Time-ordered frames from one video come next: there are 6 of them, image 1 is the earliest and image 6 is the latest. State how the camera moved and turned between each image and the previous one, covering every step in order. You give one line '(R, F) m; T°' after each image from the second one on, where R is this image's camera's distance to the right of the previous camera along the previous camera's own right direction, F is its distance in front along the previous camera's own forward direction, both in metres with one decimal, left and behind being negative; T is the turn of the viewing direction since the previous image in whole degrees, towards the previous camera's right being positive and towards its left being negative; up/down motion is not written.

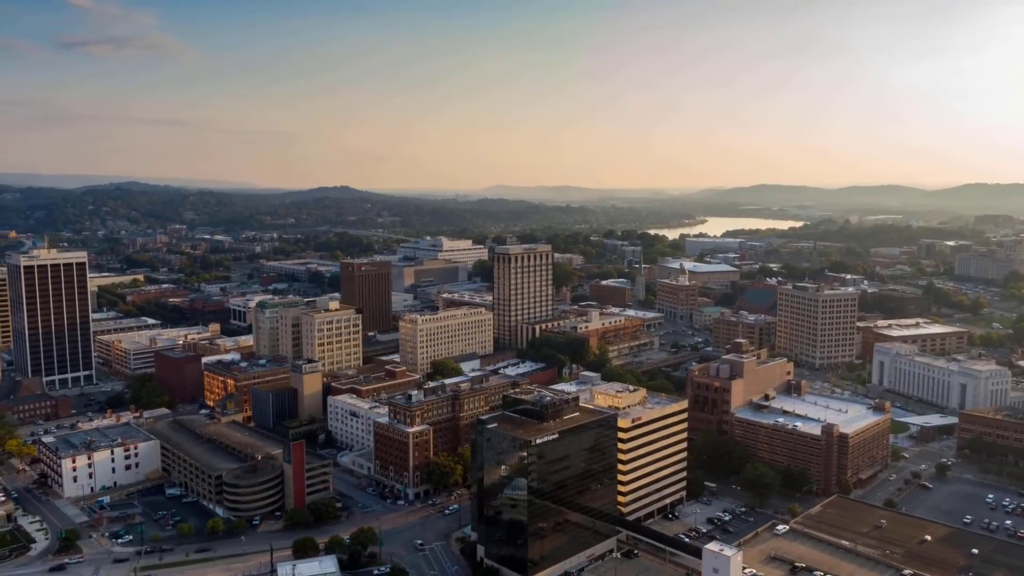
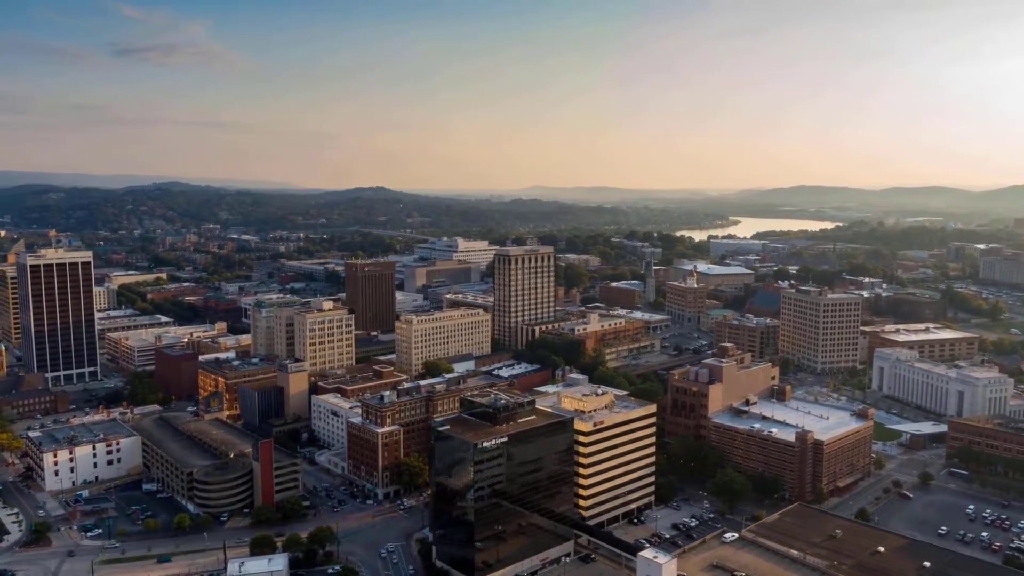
(+3.7, +0.2) m; -3°
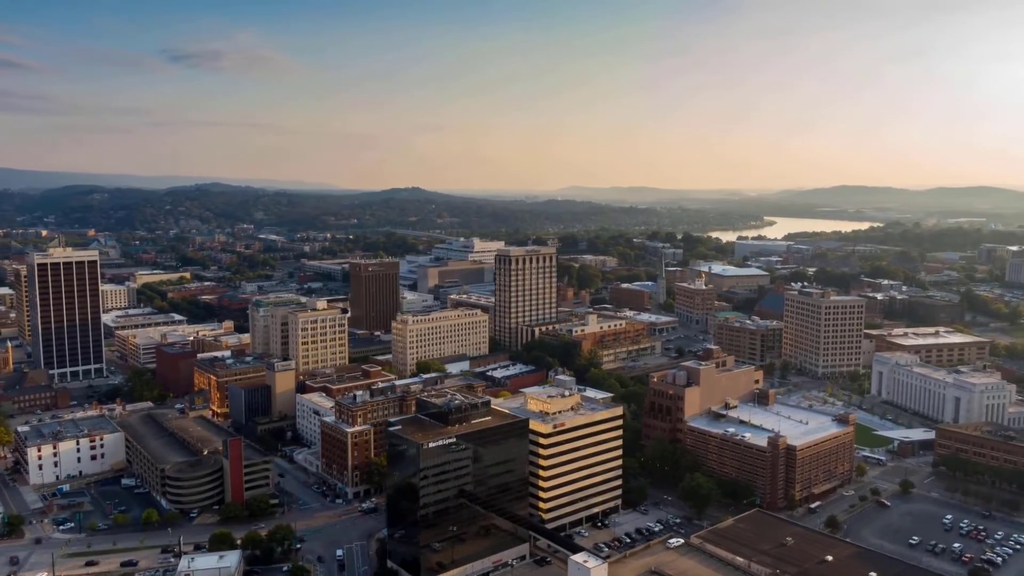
(+3.8, +0.2) m; -3°
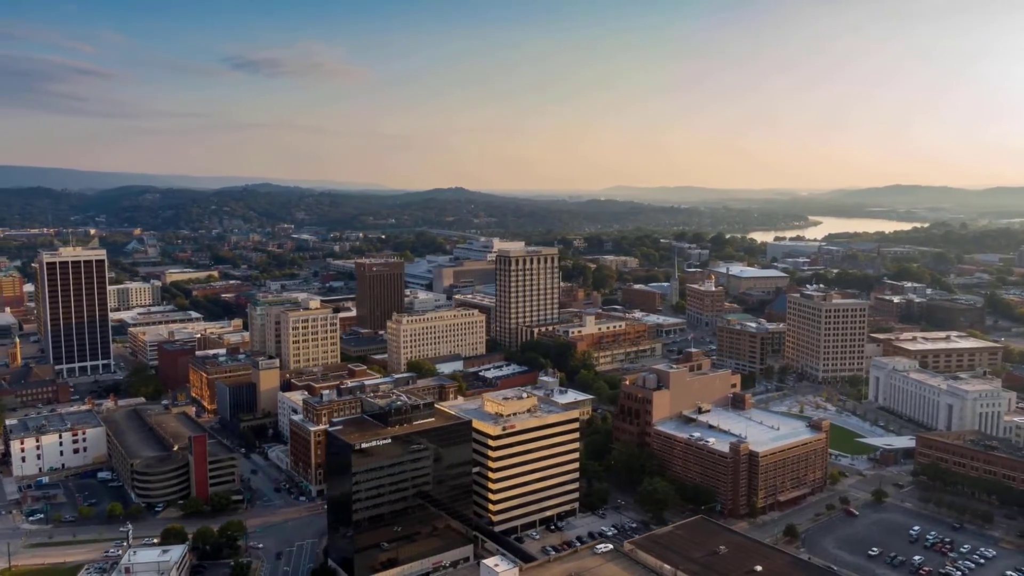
(+4.7, +0.3) m; -3°
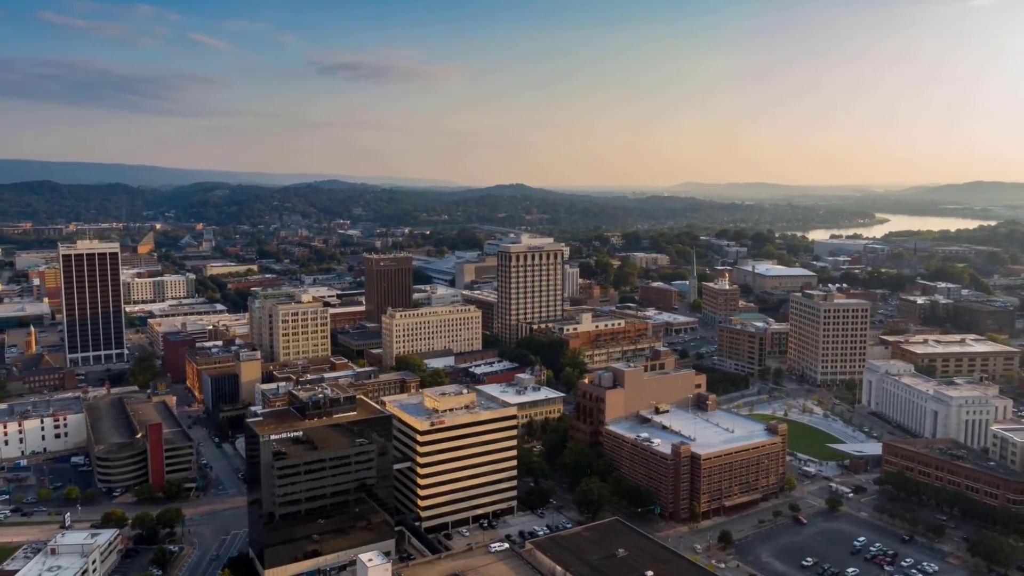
(+6.6, +0.5) m; -5°
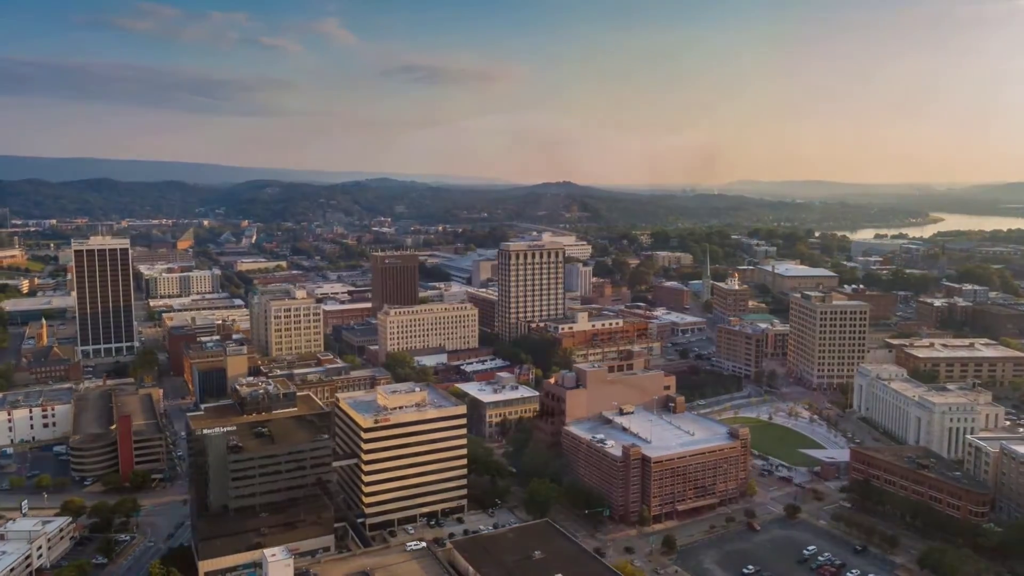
(+5.1, +0.4) m; -4°
